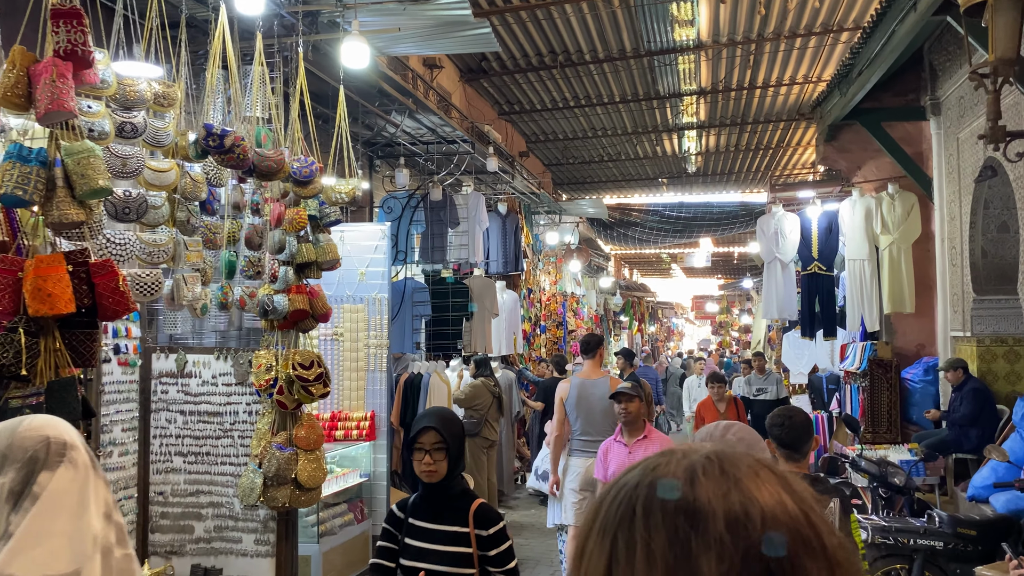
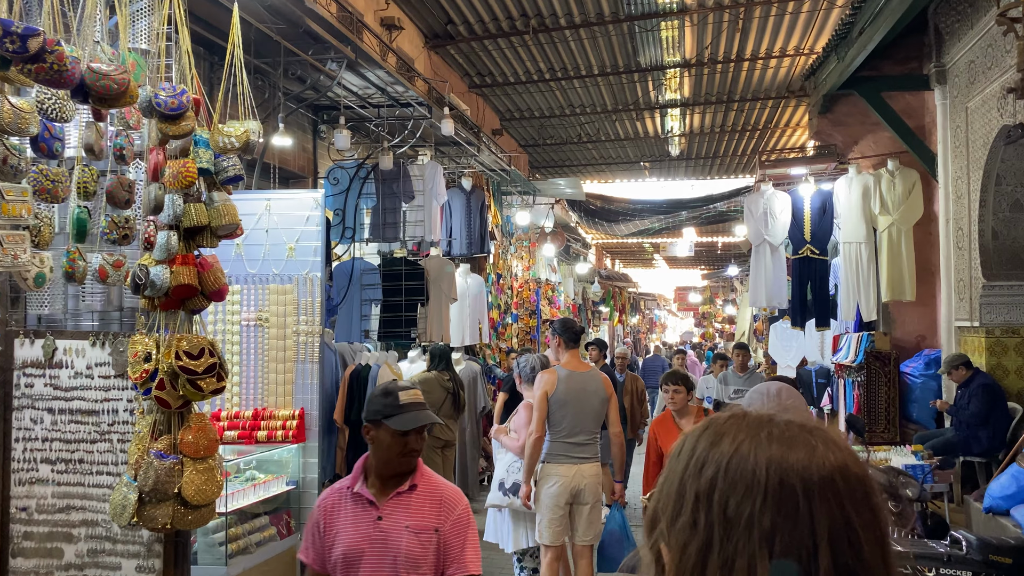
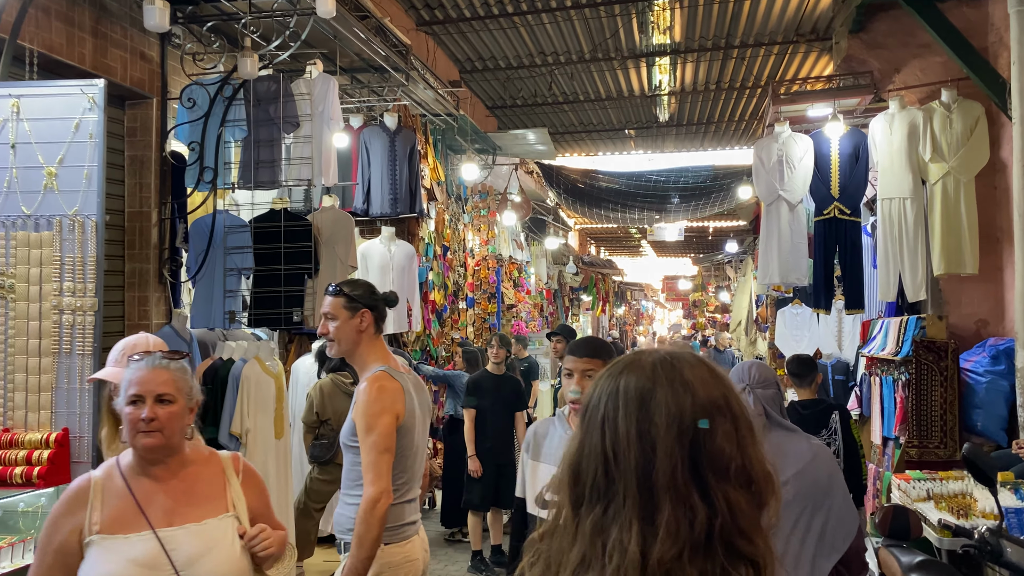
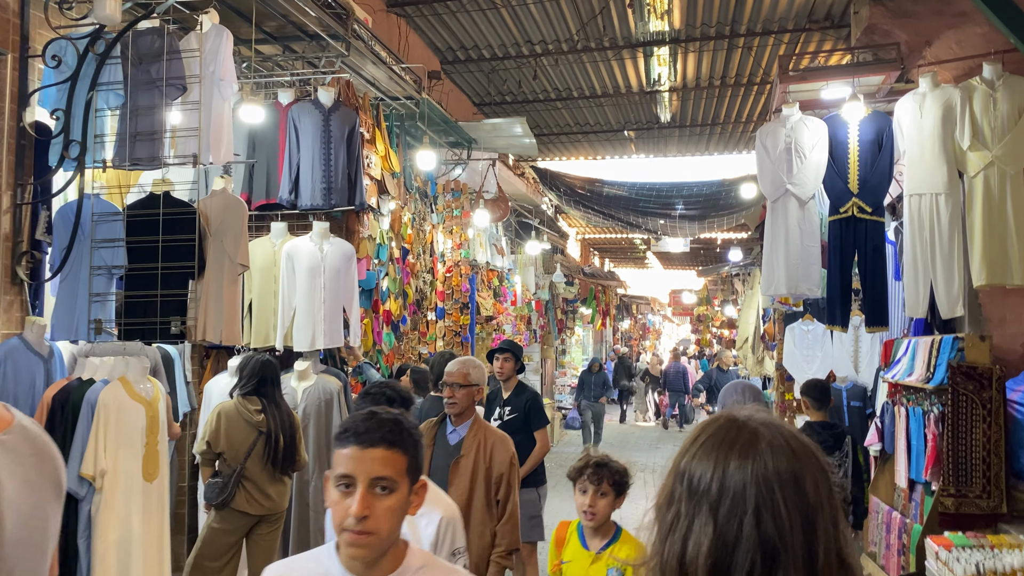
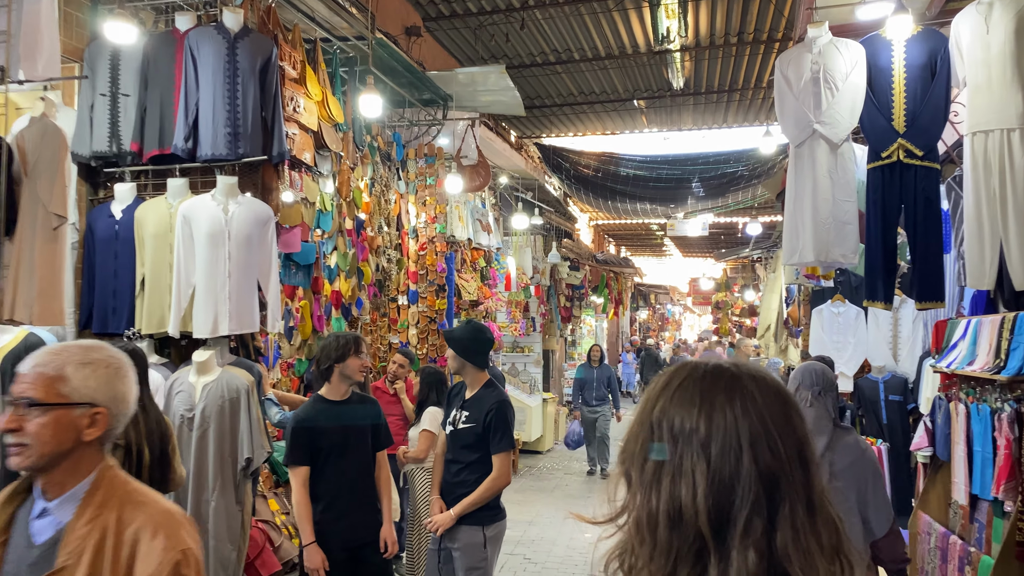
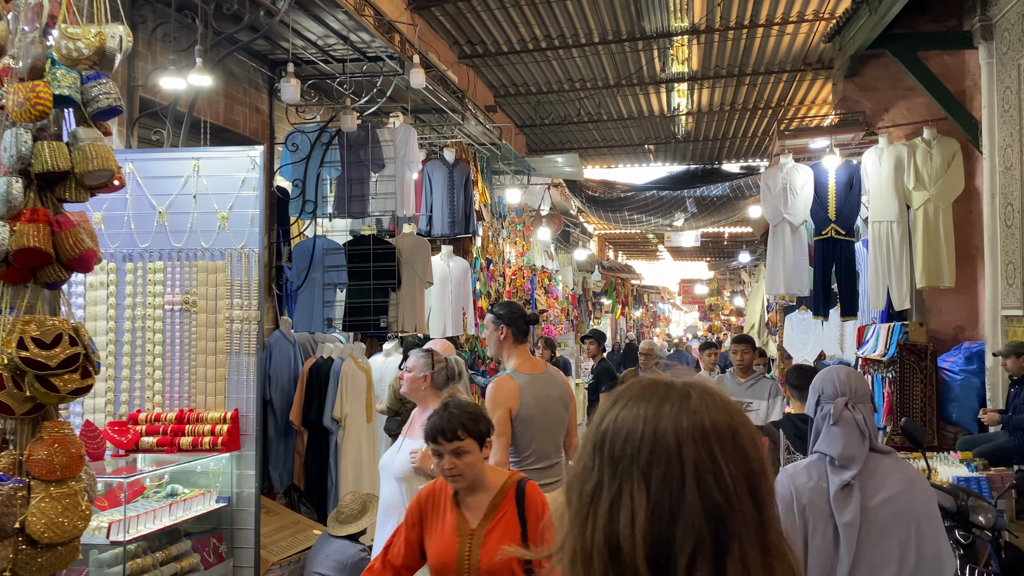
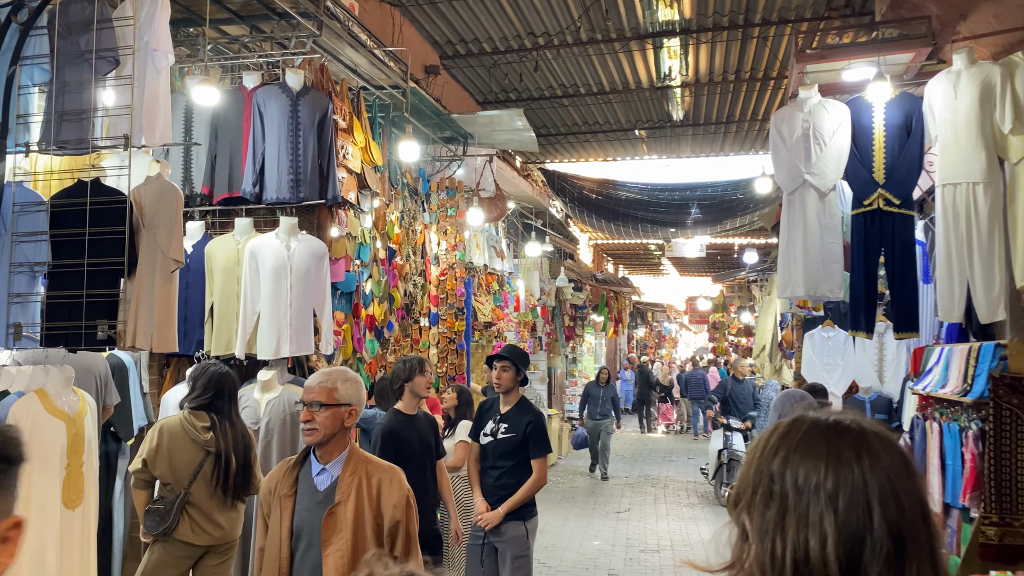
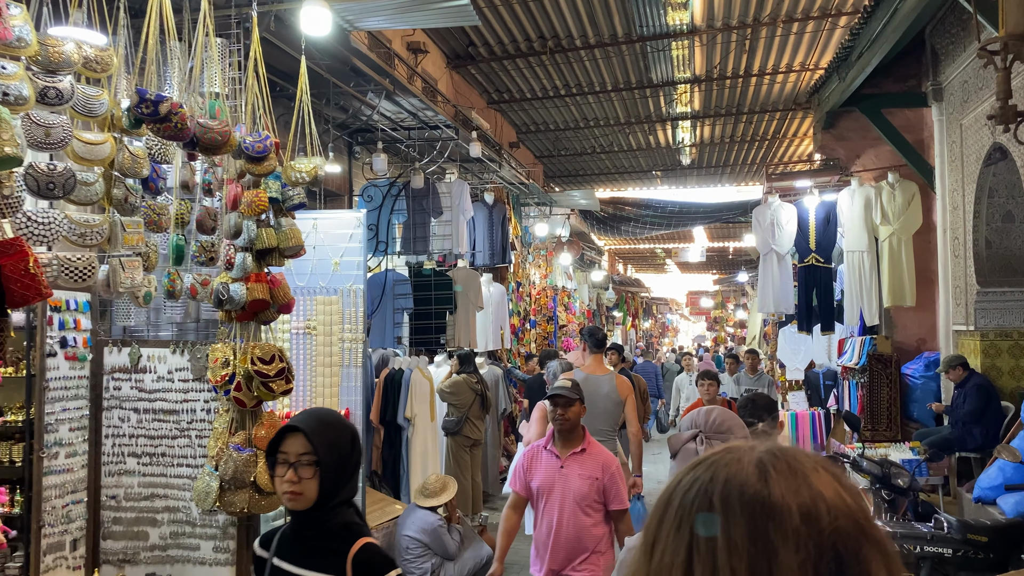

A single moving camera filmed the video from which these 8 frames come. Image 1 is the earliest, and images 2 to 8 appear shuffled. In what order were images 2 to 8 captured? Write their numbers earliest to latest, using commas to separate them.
8, 2, 6, 3, 4, 7, 5
